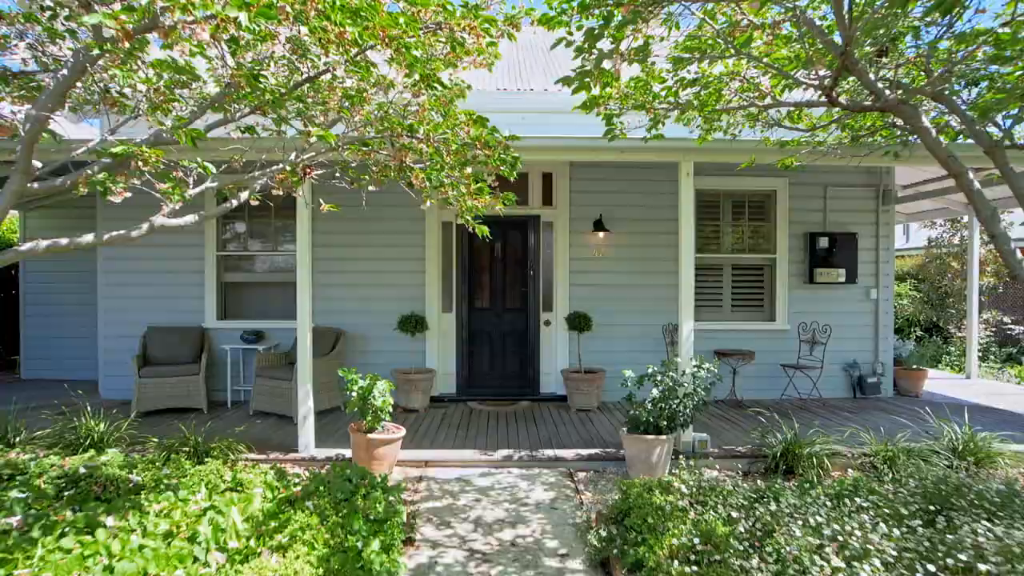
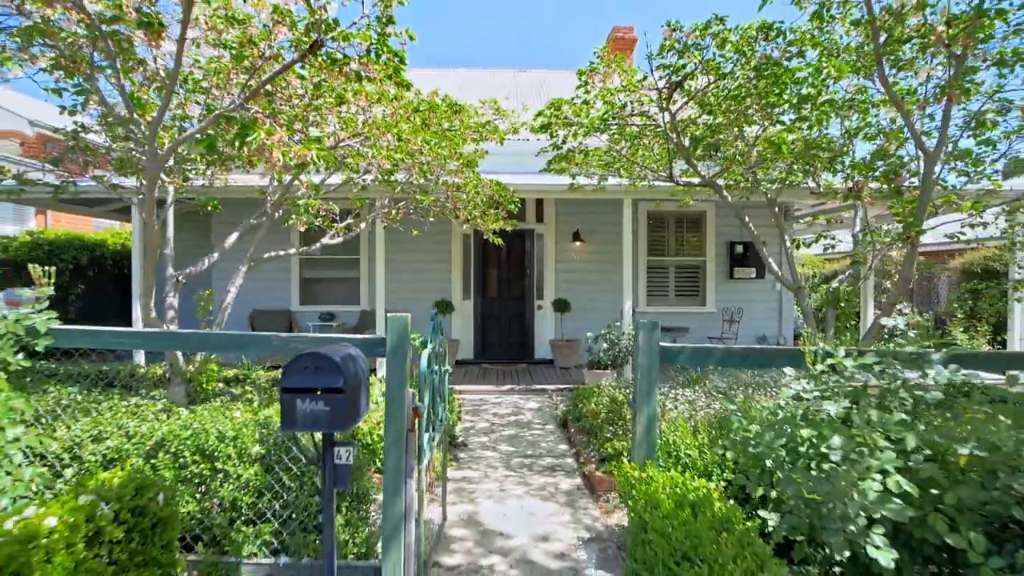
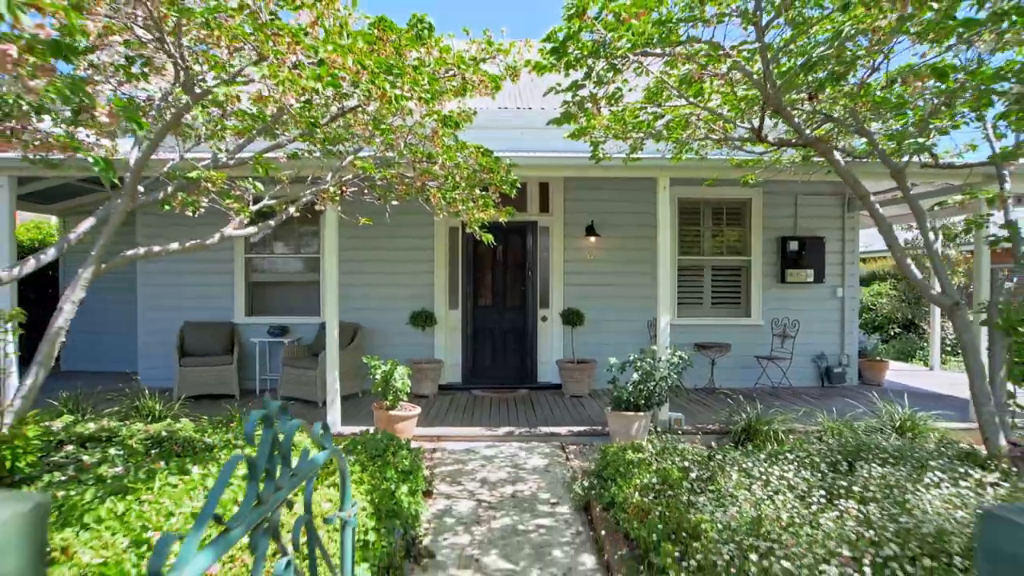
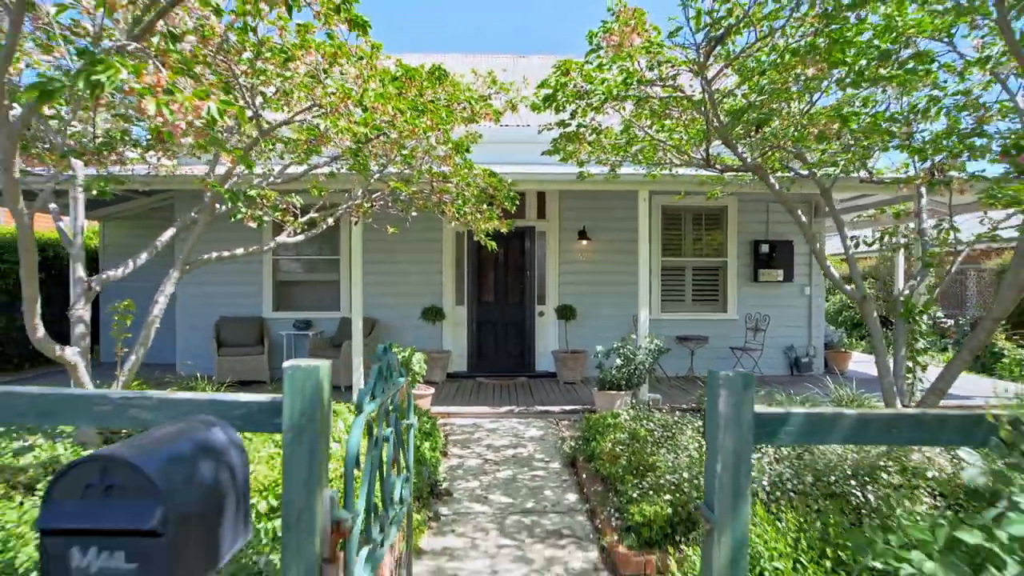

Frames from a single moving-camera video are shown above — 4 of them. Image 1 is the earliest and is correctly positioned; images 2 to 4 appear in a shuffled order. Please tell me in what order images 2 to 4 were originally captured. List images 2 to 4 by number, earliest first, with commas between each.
3, 4, 2
